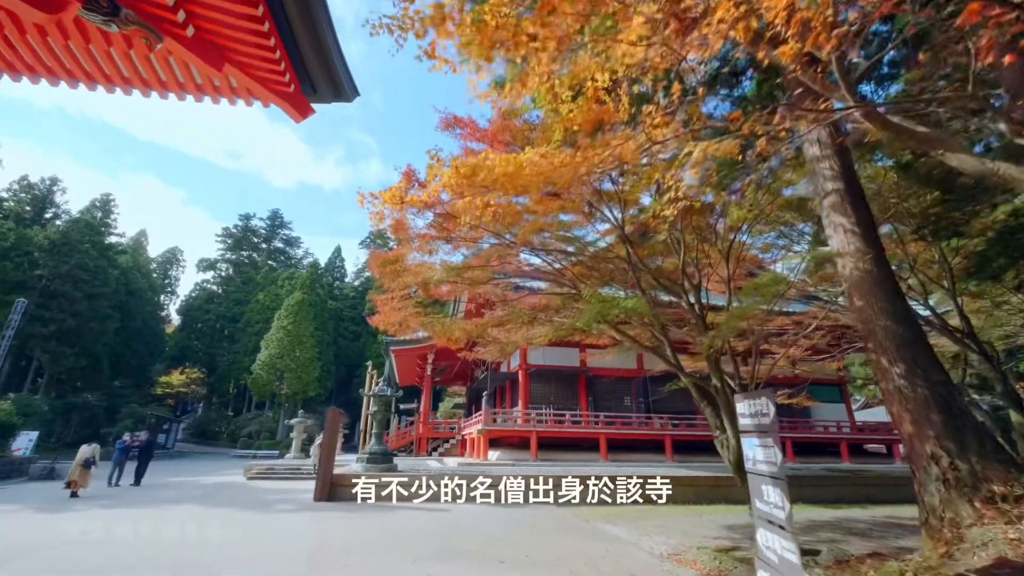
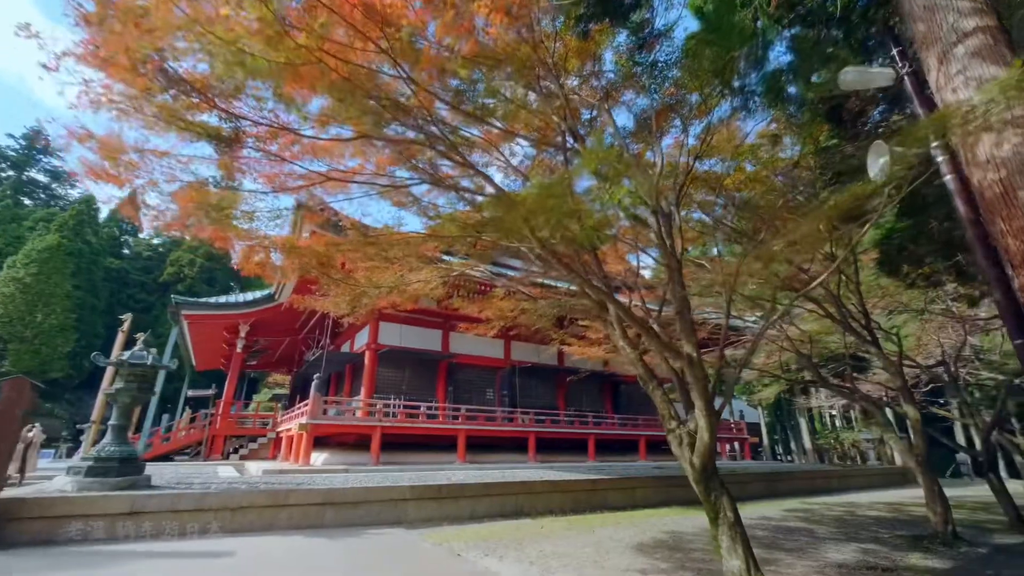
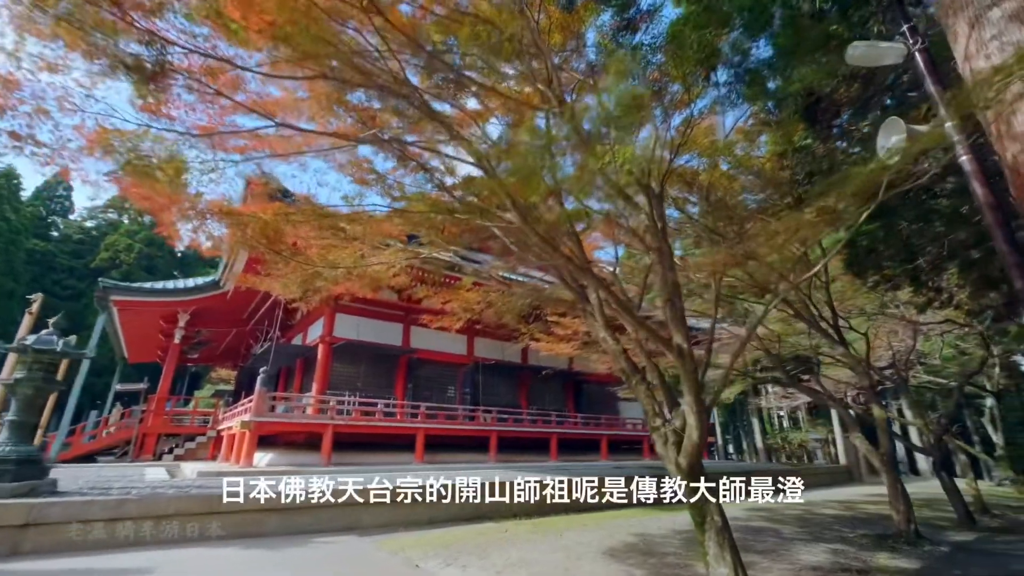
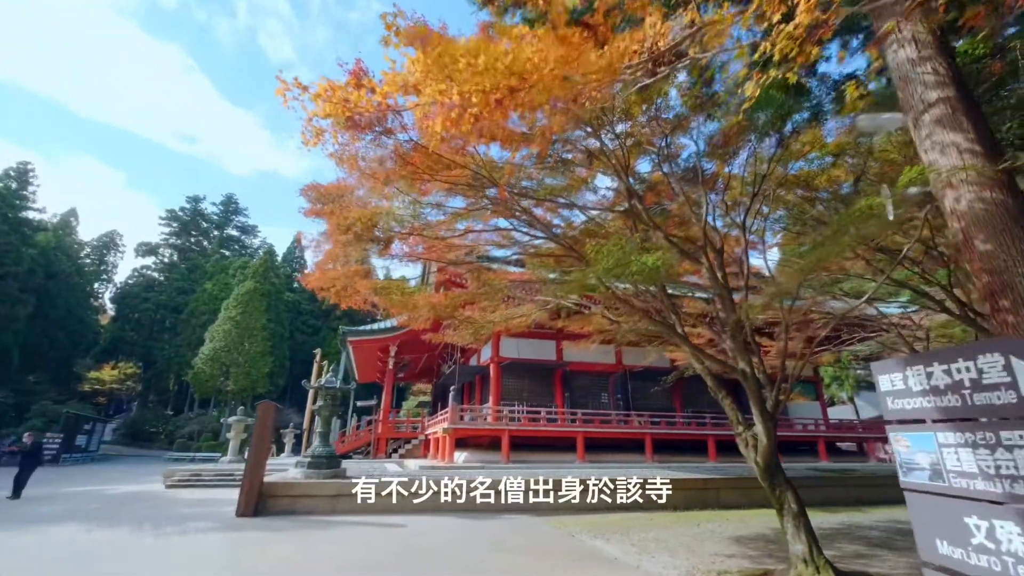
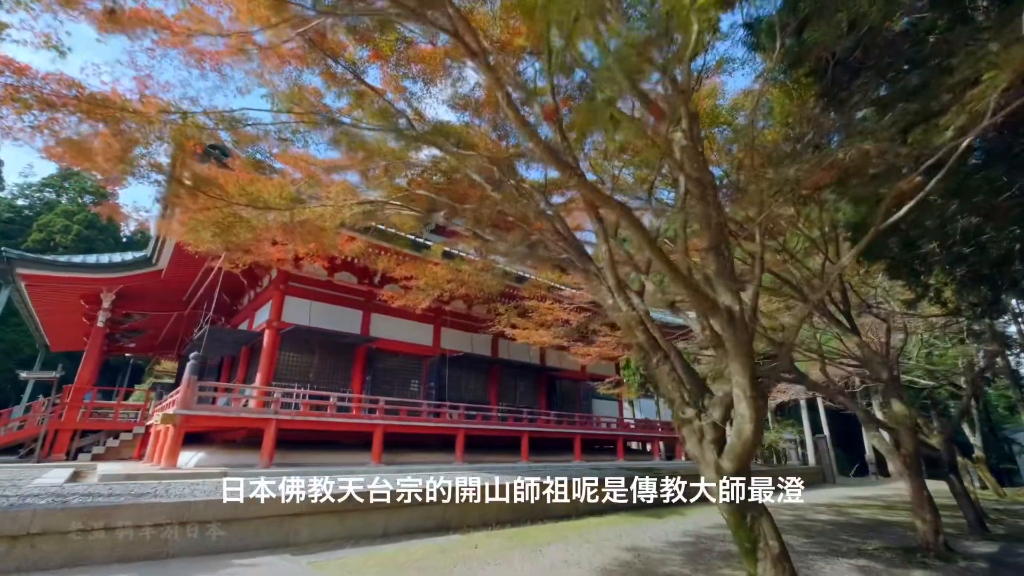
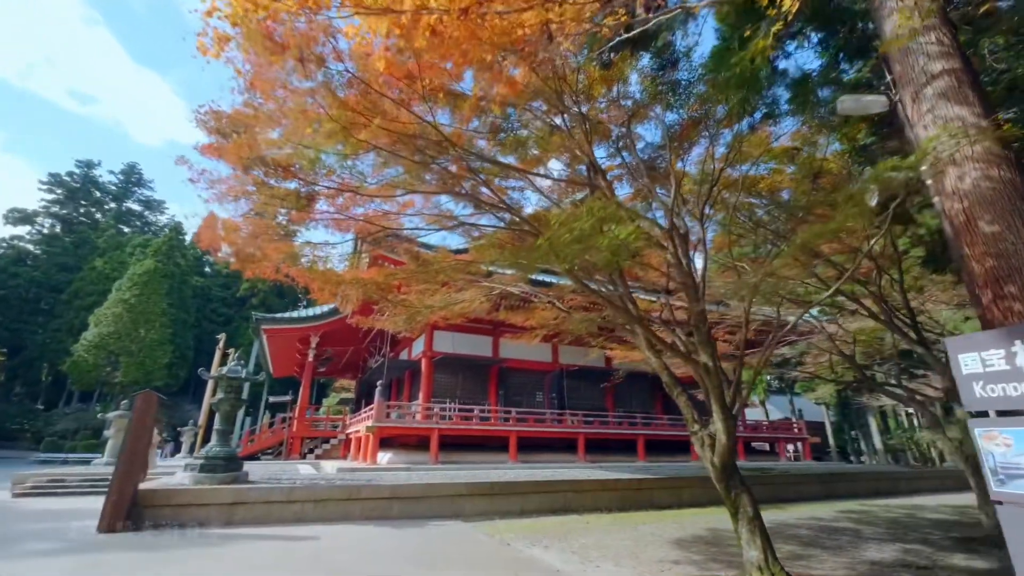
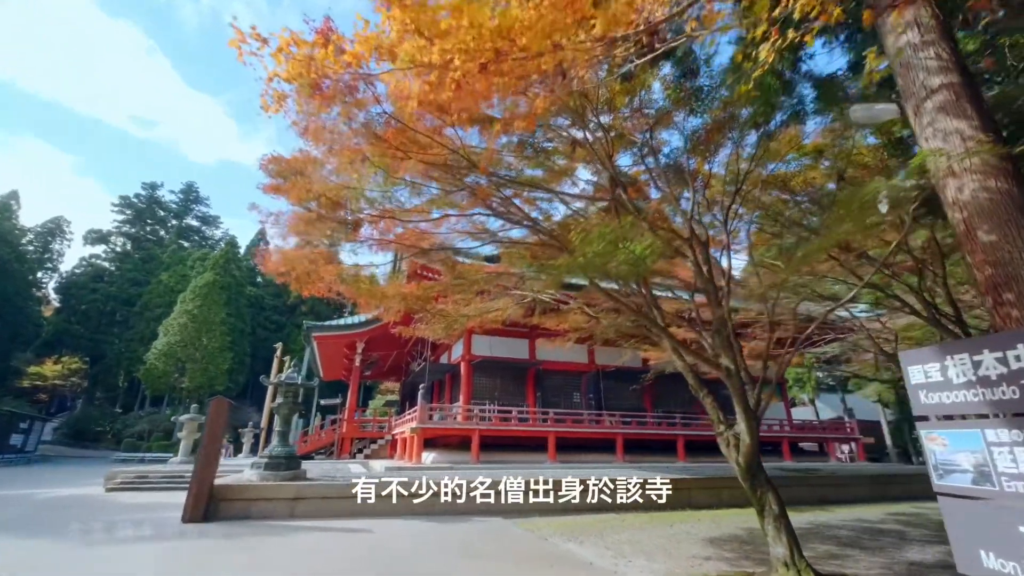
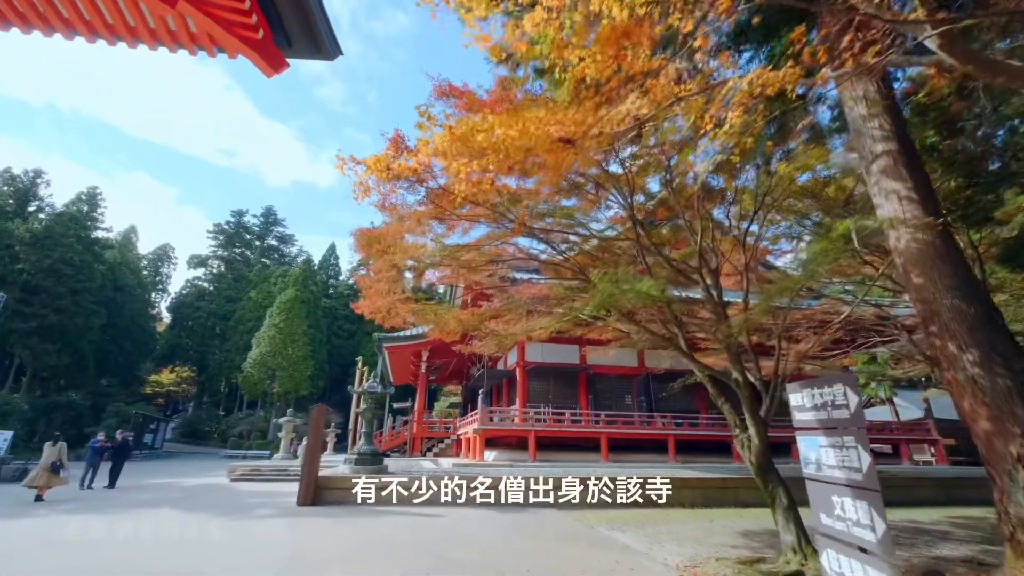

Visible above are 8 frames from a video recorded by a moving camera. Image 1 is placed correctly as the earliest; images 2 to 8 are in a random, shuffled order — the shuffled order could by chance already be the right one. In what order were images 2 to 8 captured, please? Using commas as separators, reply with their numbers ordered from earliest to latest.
8, 4, 7, 6, 2, 3, 5
